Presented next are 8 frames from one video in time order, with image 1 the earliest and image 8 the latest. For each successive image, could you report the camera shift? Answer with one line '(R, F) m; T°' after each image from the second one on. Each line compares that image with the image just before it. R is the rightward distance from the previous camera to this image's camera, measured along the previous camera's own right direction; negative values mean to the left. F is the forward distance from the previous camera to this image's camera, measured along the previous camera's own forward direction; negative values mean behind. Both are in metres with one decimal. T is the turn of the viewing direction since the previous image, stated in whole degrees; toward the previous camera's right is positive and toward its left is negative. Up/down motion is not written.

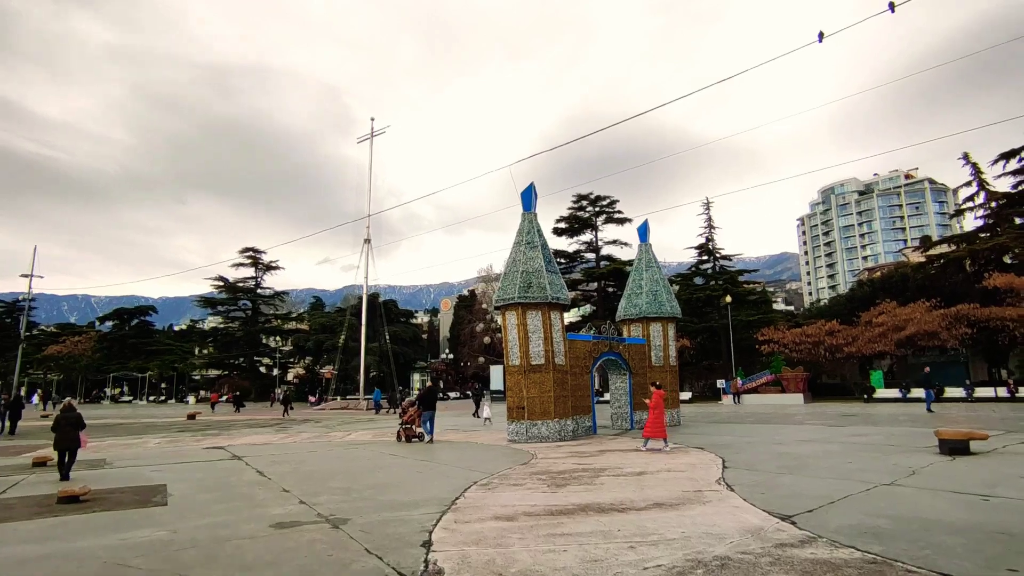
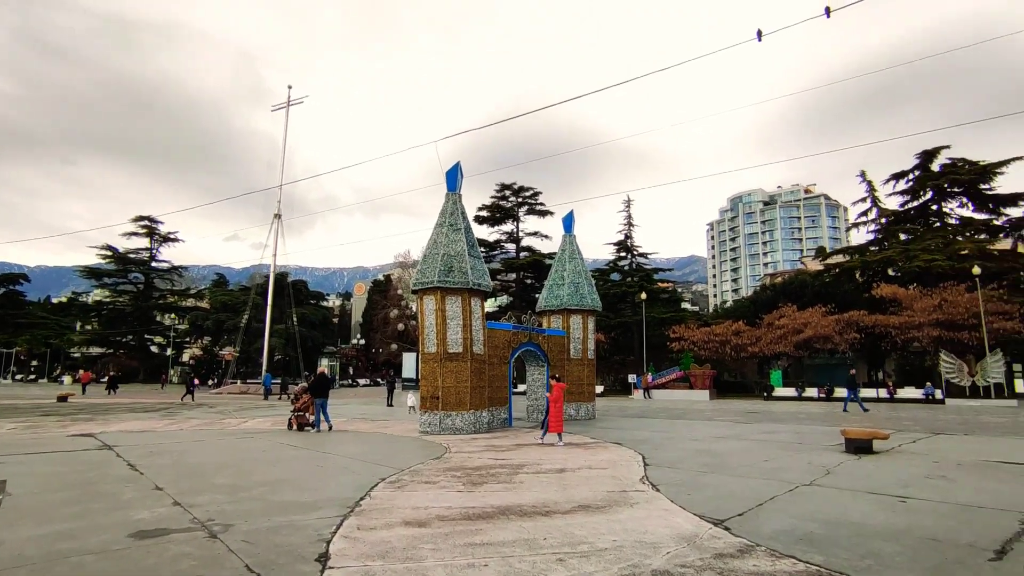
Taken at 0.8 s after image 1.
(-0.1, +0.8) m; +8°
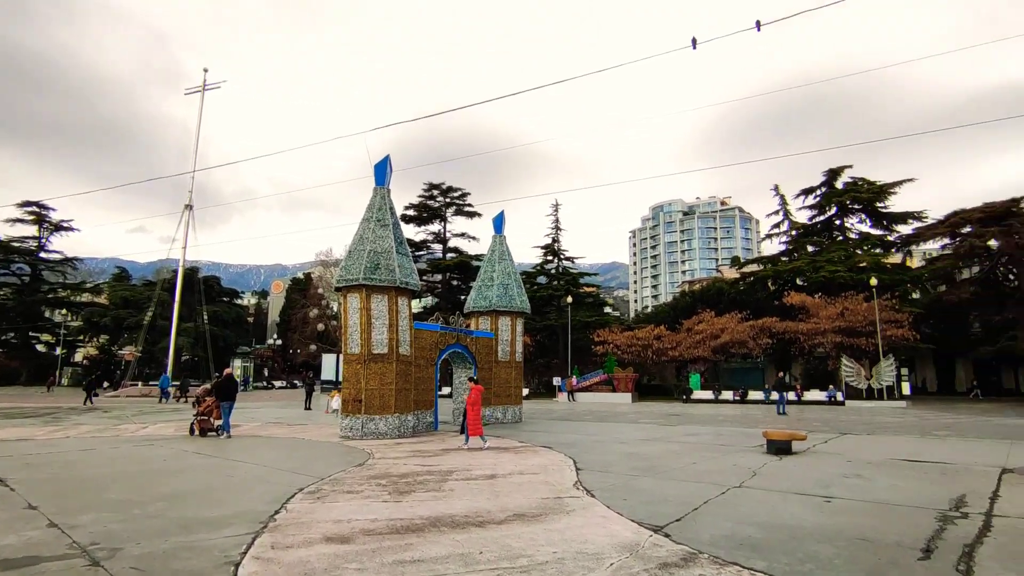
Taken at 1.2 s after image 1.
(-0.1, +0.4) m; +7°
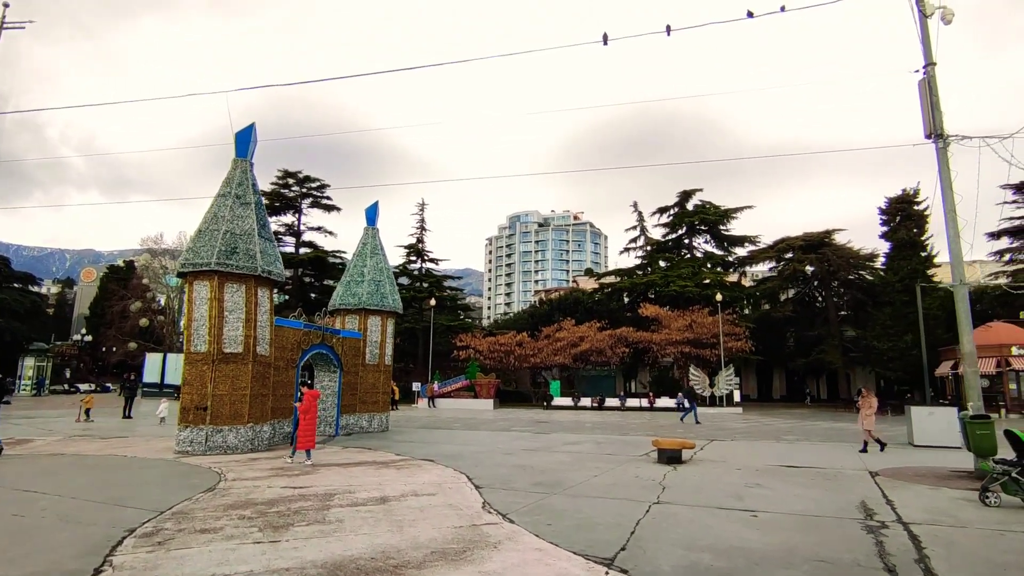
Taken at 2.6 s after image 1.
(-0.7, +1.3) m; +14°
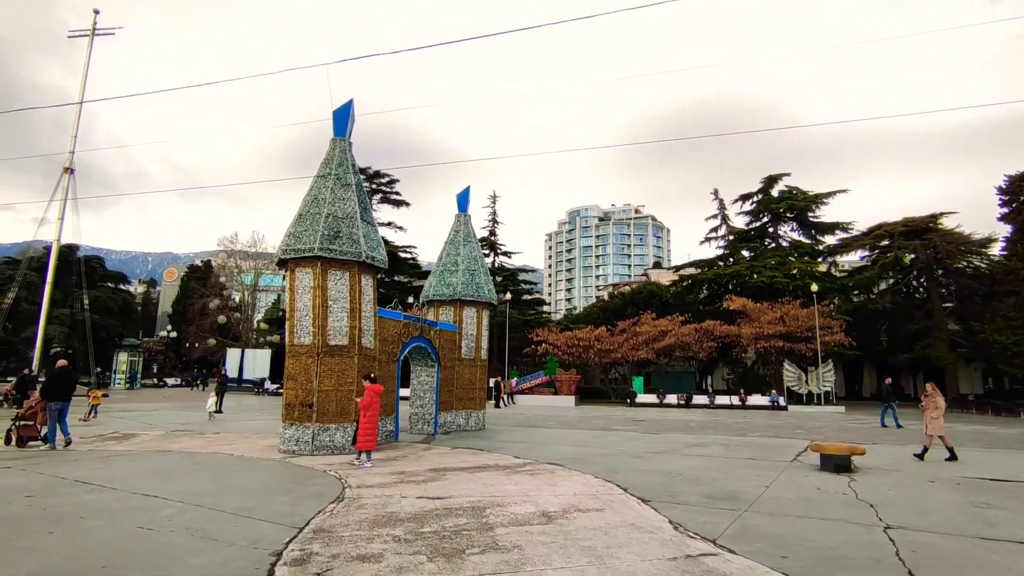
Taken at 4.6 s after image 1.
(-1.4, +1.3) m; -5°
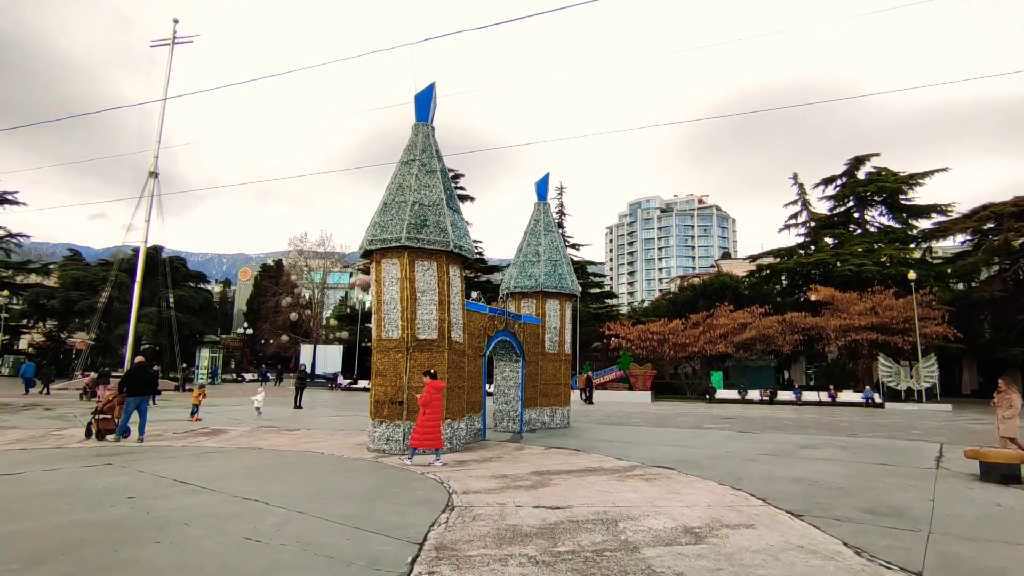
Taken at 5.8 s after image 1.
(-0.8, +0.8) m; -6°
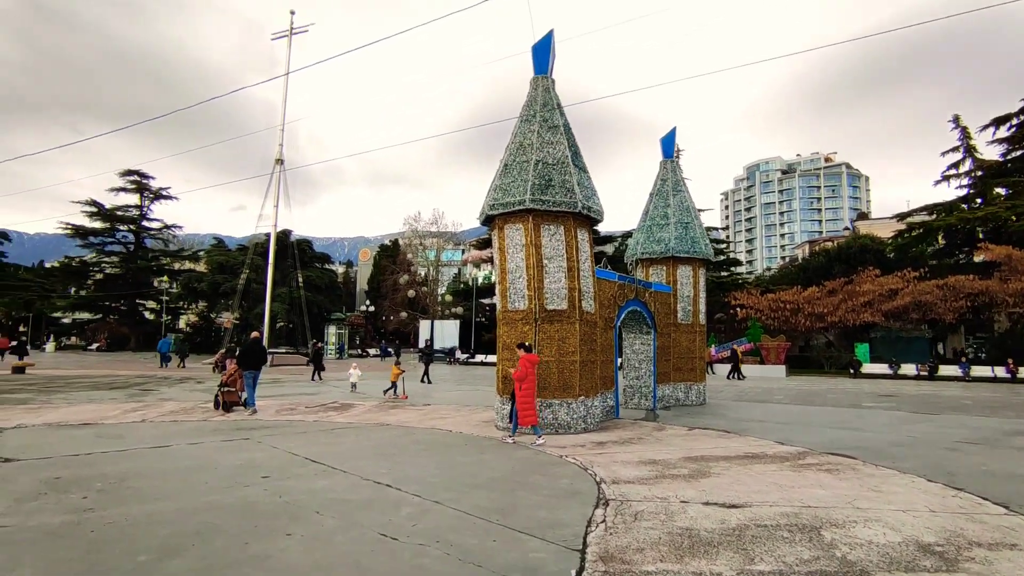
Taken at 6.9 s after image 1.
(-0.5, +1.0) m; -10°
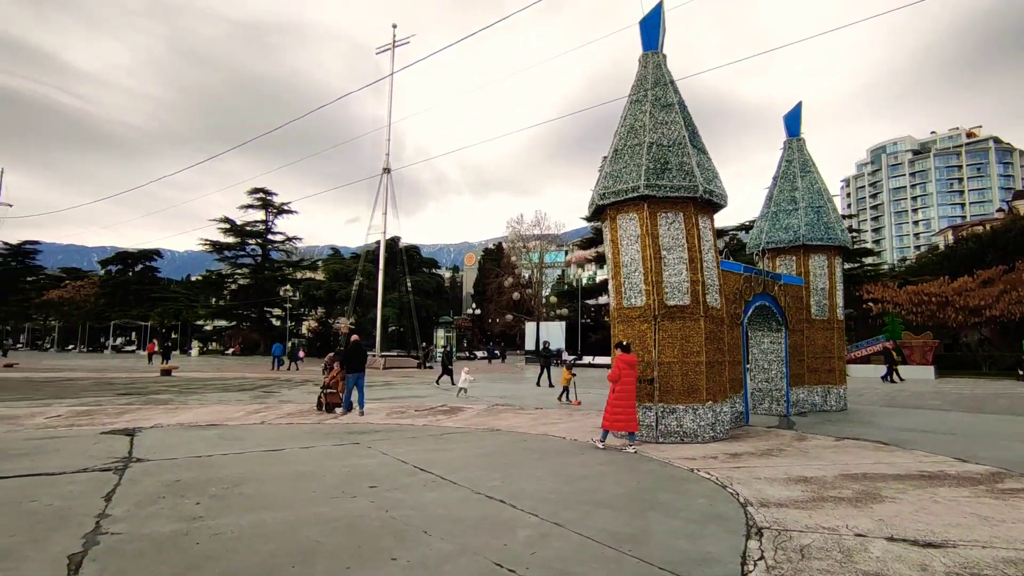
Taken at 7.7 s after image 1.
(-0.2, +0.7) m; -10°
